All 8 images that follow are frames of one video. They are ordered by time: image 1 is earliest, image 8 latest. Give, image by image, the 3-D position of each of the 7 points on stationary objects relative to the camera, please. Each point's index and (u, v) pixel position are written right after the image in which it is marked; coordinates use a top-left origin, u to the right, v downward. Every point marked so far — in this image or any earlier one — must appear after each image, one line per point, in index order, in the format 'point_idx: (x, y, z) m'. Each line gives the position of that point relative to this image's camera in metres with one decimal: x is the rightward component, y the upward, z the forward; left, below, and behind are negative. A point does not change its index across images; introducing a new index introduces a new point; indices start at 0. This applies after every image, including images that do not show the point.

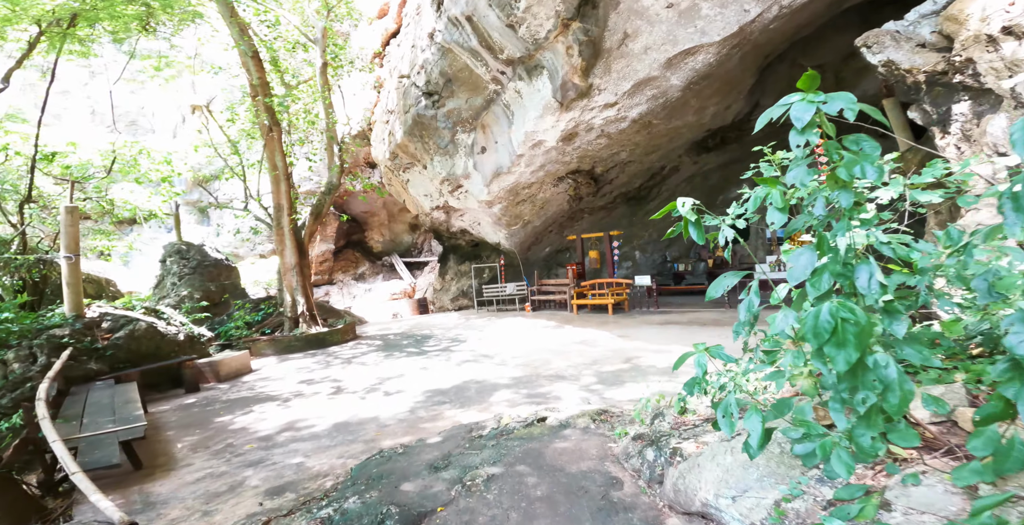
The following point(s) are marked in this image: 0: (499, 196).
0: (-0.2, +1.5, +10.6) m
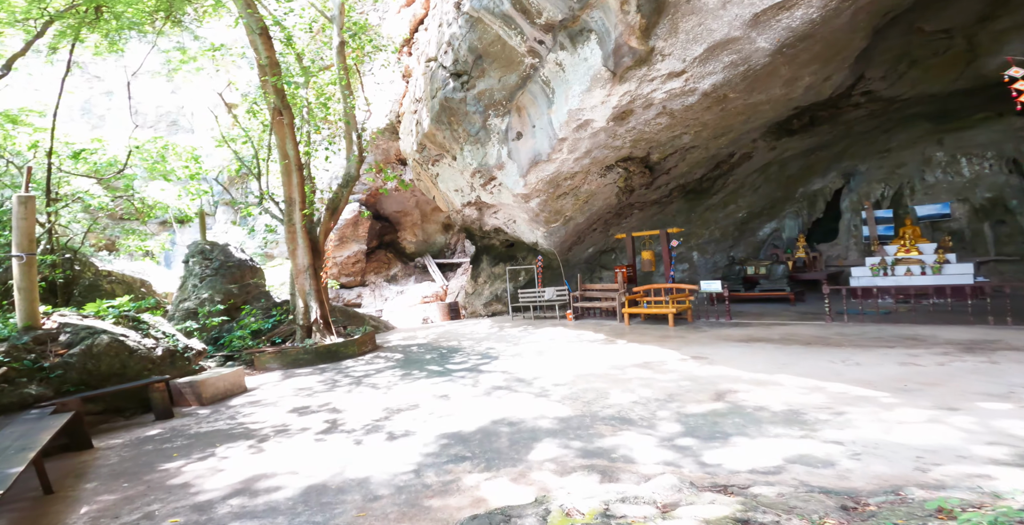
0: (+0.5, +1.4, +9.4) m
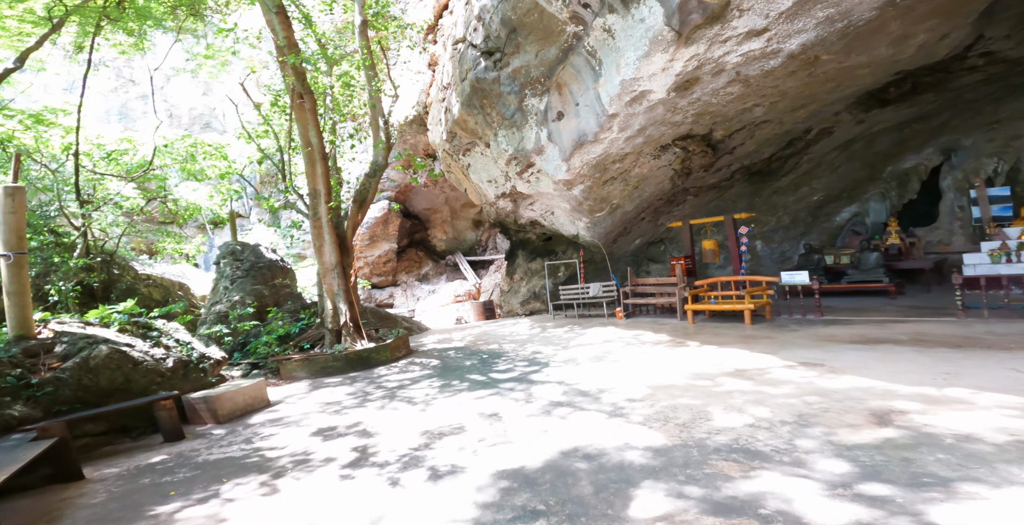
0: (+1.2, +1.6, +8.5) m
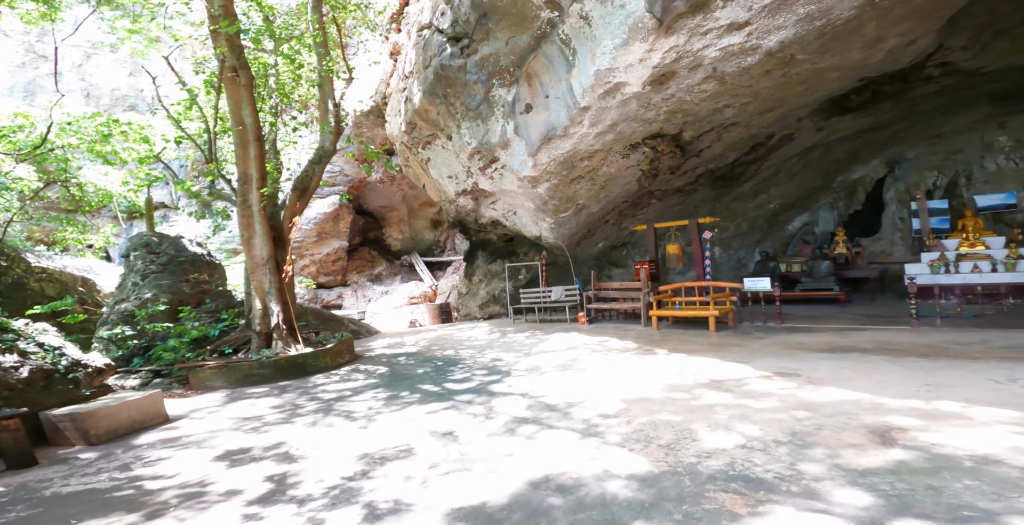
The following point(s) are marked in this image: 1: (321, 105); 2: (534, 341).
0: (+0.6, +1.5, +8.1) m
1: (-2.9, +2.4, +7.5) m
2: (+0.3, -1.1, +7.1) m
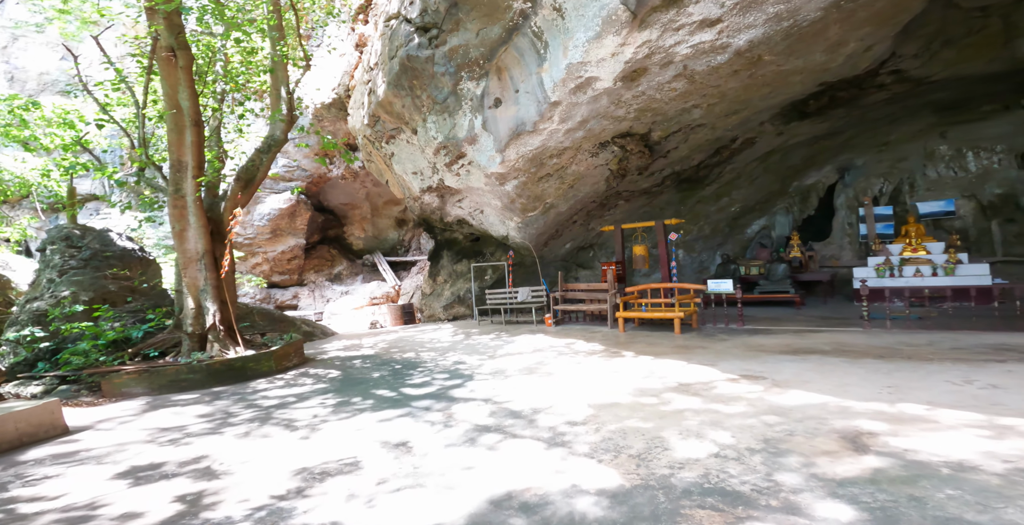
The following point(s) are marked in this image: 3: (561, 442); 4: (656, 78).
0: (+0.1, +1.5, +7.9) m
1: (-3.4, +2.4, +7.1) m
2: (-0.2, -1.1, +6.9) m
3: (+0.3, -1.1, +3.0) m
4: (+1.8, +2.3, +6.3) m
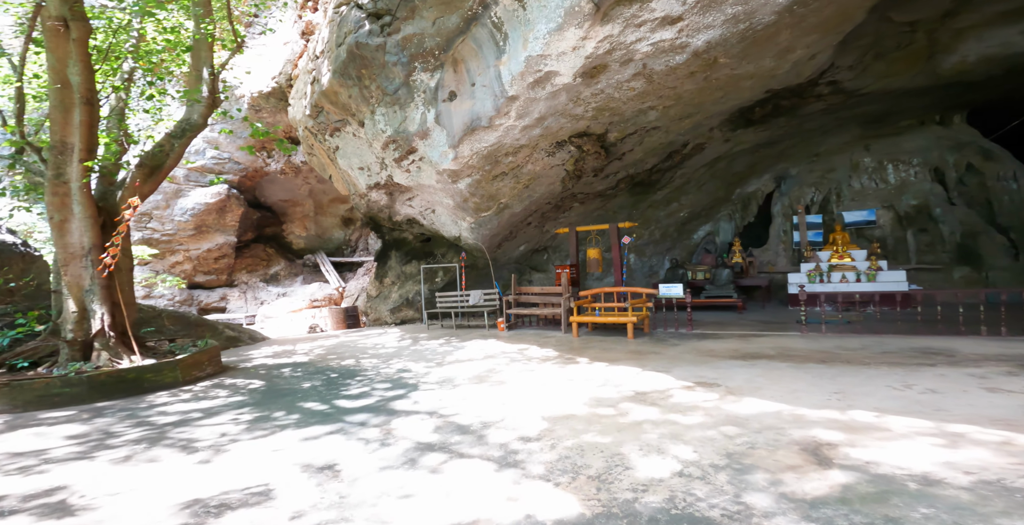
0: (-0.7, +1.5, +7.6) m
1: (-4.0, +2.4, +6.5) m
2: (-0.8, -1.1, +6.5) m
3: (0.0, -1.1, +2.8) m
4: (+1.2, +2.3, +6.2) m
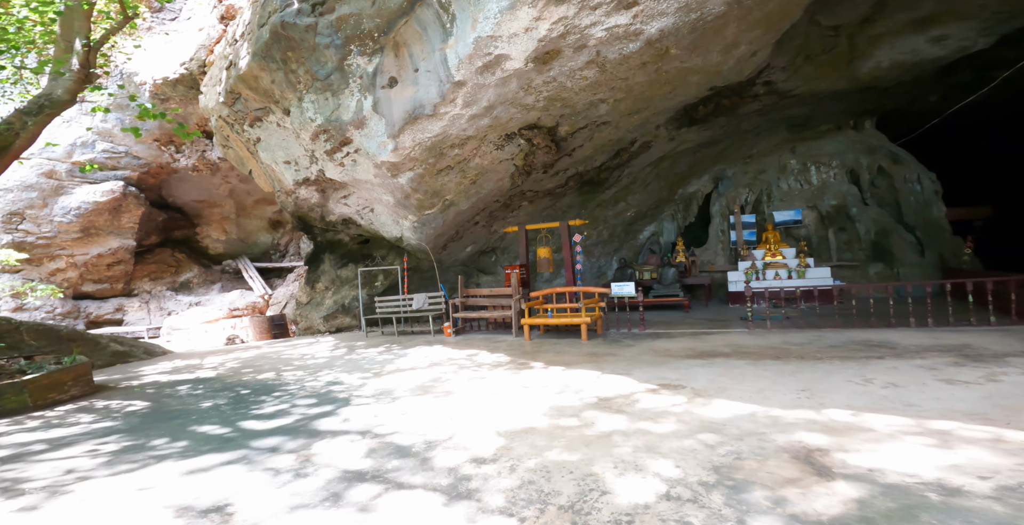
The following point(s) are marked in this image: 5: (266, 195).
0: (-1.4, +1.5, +7.0) m
1: (-4.6, +2.4, +5.5) m
2: (-1.5, -1.1, +5.9) m
3: (-0.2, -1.0, +2.2) m
4: (+0.6, +2.3, +5.8) m
5: (-7.2, +2.0, +14.6) m
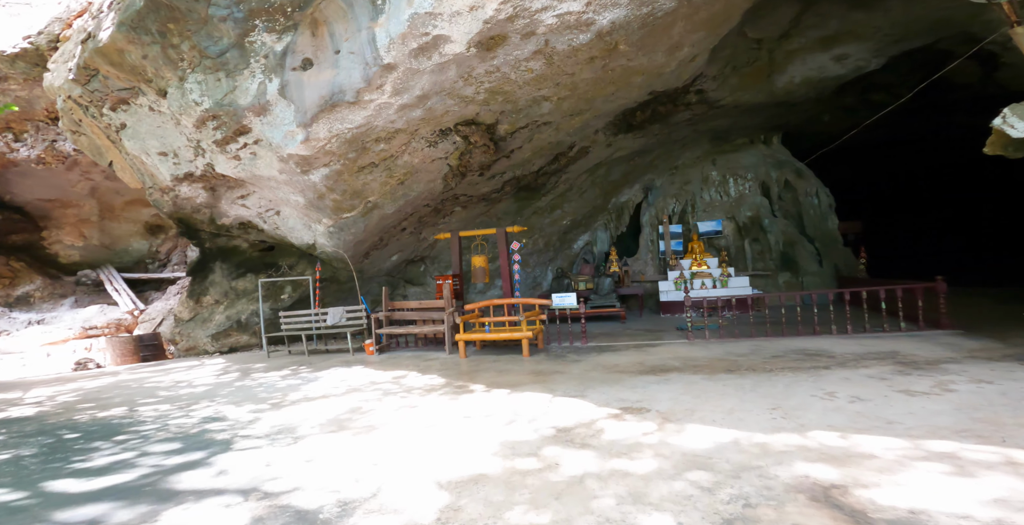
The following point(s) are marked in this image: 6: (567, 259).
0: (-2.2, +1.4, +6.1) m
1: (-5.2, +2.4, +4.2) m
2: (-2.1, -1.2, +4.9) m
3: (-0.3, -1.0, +1.5) m
4: (-0.1, +2.2, +5.2) m
5: (-9.1, +1.7, +12.8) m
6: (+1.3, 0.0, +11.1) m
